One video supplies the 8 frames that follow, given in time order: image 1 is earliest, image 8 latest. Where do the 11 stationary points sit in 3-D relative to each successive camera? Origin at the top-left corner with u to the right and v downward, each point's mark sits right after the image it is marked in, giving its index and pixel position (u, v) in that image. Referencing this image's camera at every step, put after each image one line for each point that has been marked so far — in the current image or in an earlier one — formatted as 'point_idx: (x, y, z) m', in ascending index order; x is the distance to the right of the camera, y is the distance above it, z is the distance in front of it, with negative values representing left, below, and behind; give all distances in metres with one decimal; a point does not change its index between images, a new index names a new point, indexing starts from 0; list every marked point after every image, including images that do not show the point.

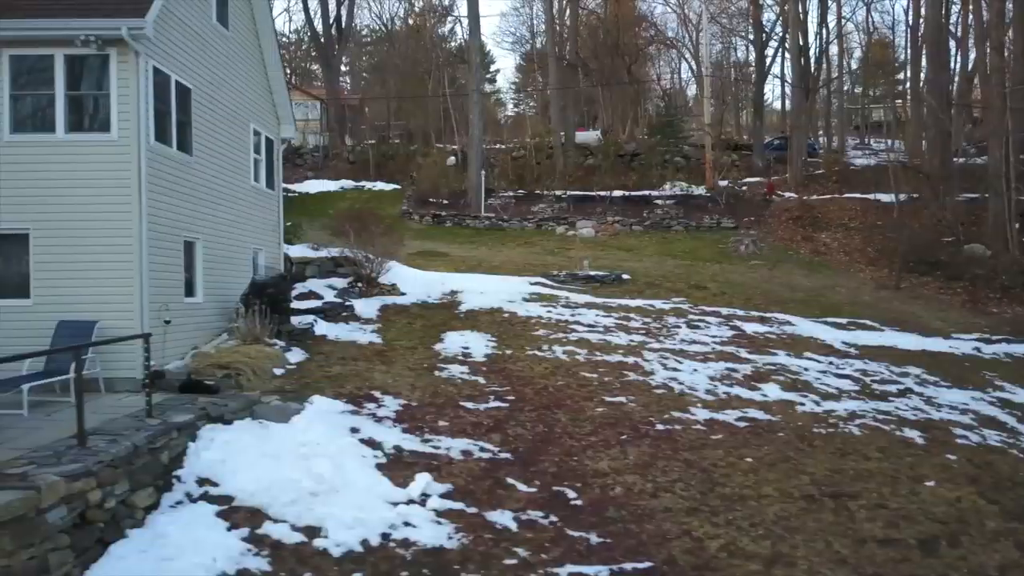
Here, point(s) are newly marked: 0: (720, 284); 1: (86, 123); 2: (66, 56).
0: (+4.7, +0.1, +19.7) m
1: (-5.0, +1.9, +10.2) m
2: (-5.2, +2.7, +10.1) m
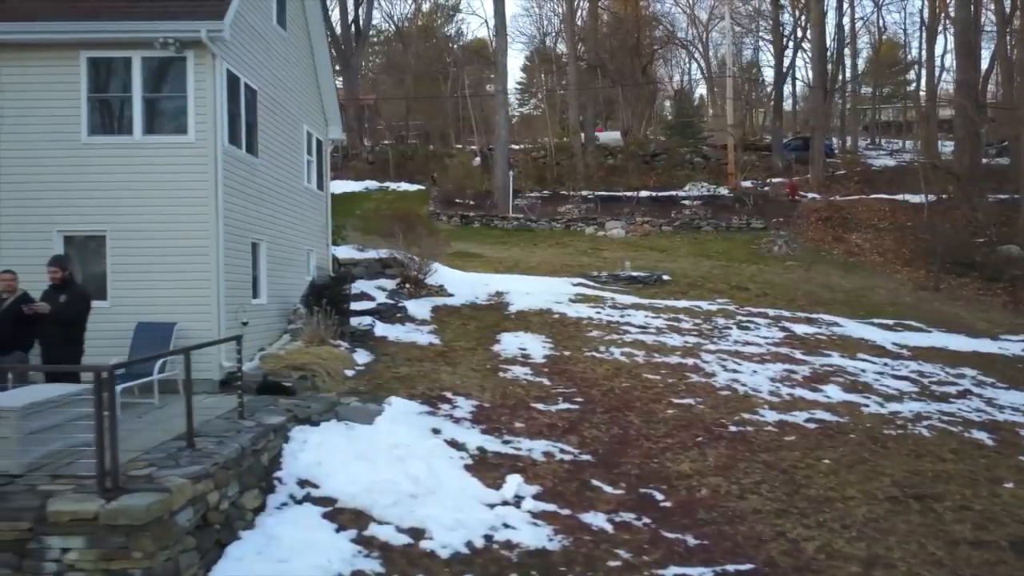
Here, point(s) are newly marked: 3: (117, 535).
0: (+5.6, +0.1, +19.7) m
1: (-4.1, +1.9, +10.2) m
2: (-4.3, +2.7, +10.1) m
3: (-2.5, -1.6, +5.5) m
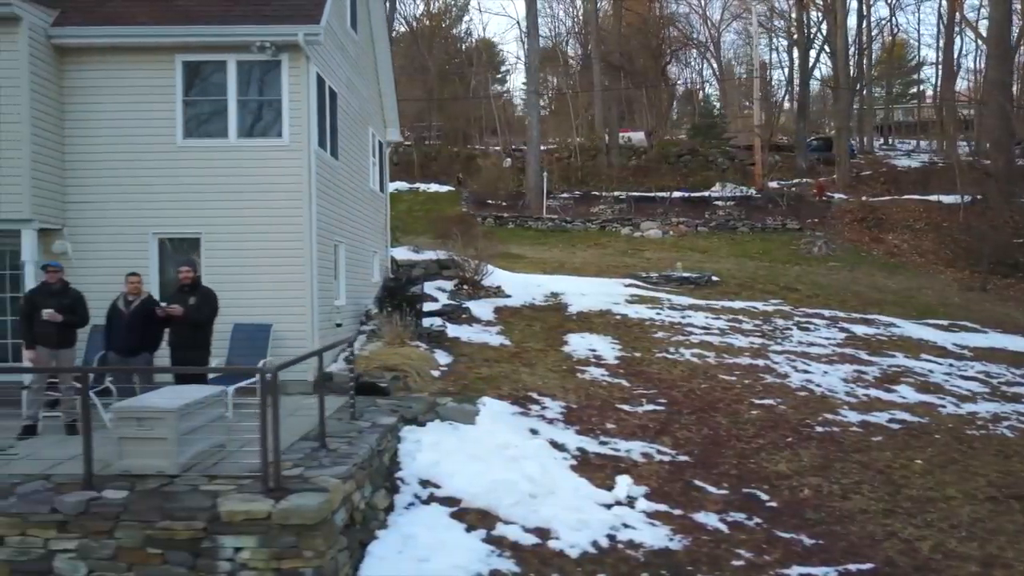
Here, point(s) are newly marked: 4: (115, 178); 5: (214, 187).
0: (+6.7, +0.1, +19.8) m
1: (-3.0, +1.9, +10.3) m
2: (-3.2, +2.6, +10.2) m
3: (-1.4, -1.6, +5.6) m
4: (-4.7, +1.3, +10.2) m
5: (-3.5, +1.2, +10.2) m
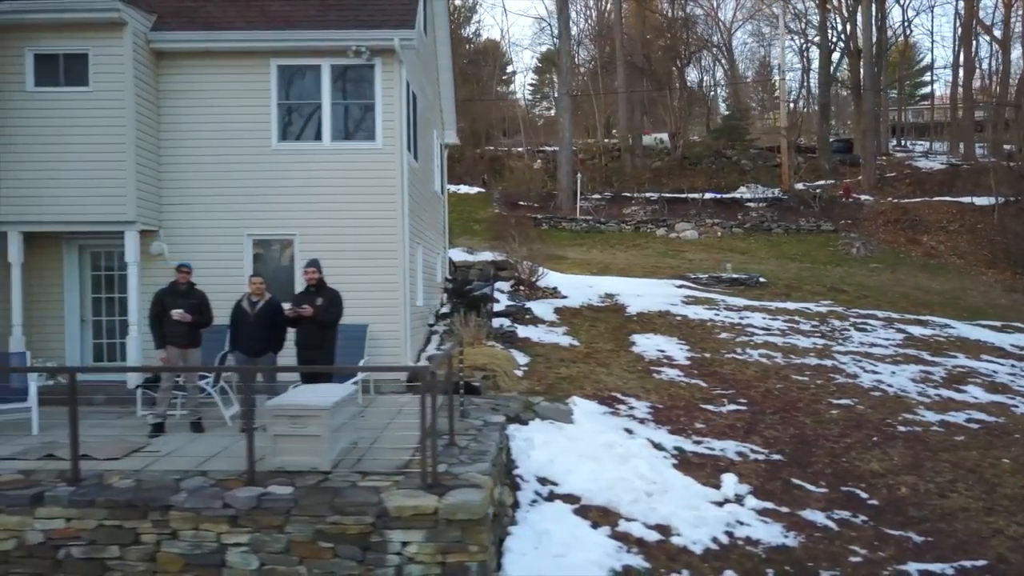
0: (+7.8, 0.0, +19.9) m
1: (-1.9, +1.9, +10.4) m
2: (-2.1, +2.6, +10.4) m
3: (-0.4, -1.6, +5.7) m
4: (-3.6, +1.3, +10.4) m
5: (-2.4, +1.2, +10.4) m
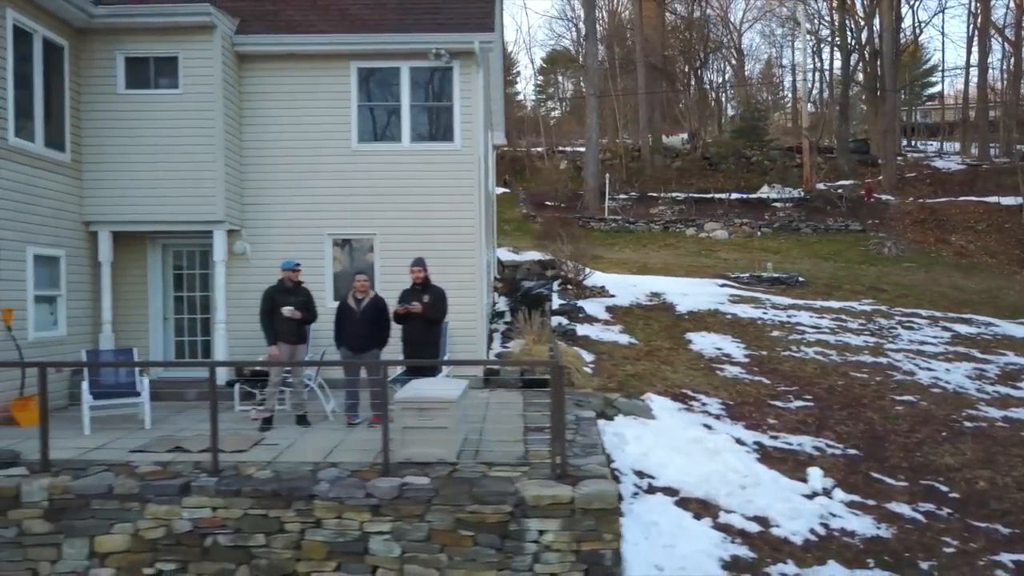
0: (+8.8, +0.1, +20.1) m
1: (-1.0, +1.9, +10.6) m
2: (-1.2, +2.7, +10.6) m
3: (+0.5, -1.6, +5.9) m
4: (-2.7, +1.3, +10.6) m
5: (-1.5, +1.2, +10.6) m
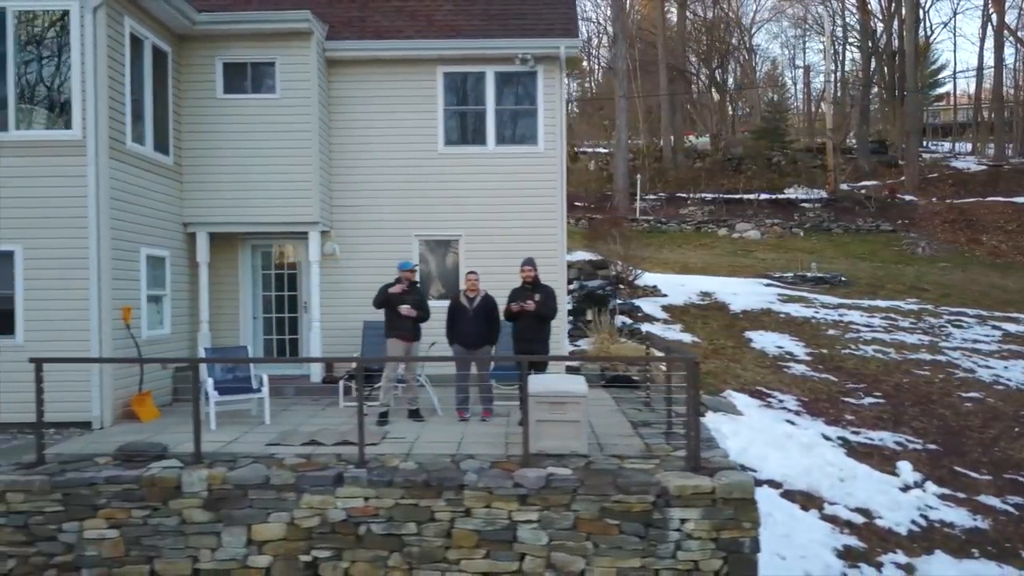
0: (+9.8, +0.1, +20.3) m
1: (0.0, +1.9, +10.9) m
2: (-0.2, +2.7, +10.8) m
3: (+1.5, -1.6, +6.2) m
4: (-1.7, +1.3, +10.8) m
5: (-0.5, +1.2, +10.8) m
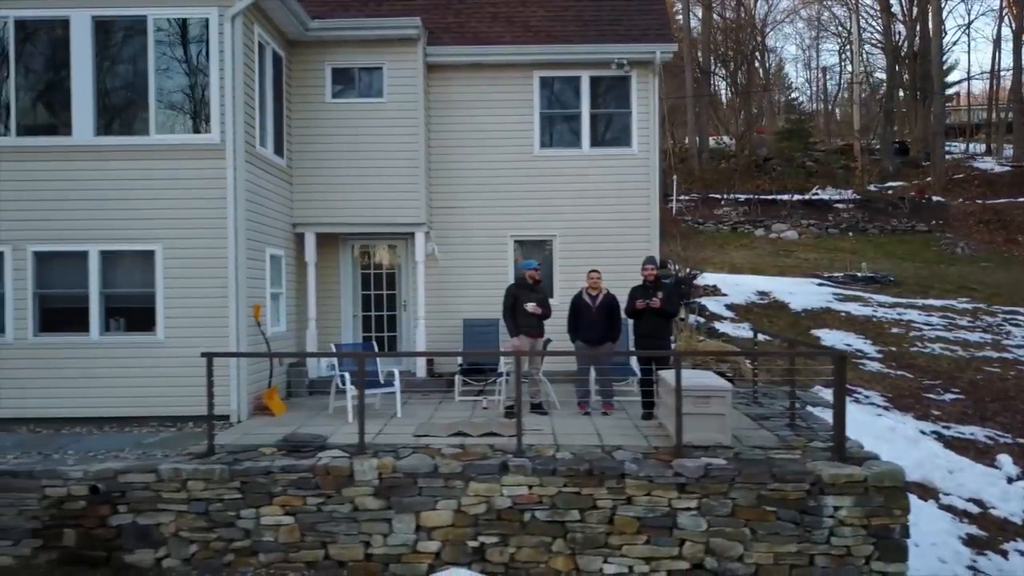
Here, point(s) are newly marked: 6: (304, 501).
0: (+11.0, +0.1, +20.6) m
1: (+1.2, +1.9, +11.2) m
2: (+1.0, +2.7, +11.1) m
3: (+2.7, -1.5, +6.5) m
4: (-0.5, +1.3, +11.1) m
5: (+0.7, +1.2, +11.1) m
6: (-1.6, -1.6, +6.6) m
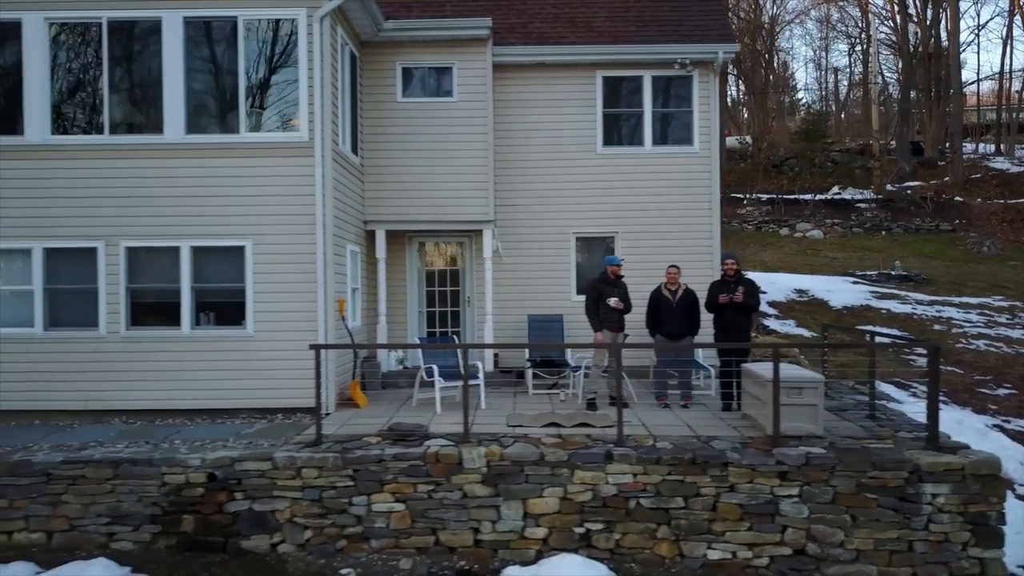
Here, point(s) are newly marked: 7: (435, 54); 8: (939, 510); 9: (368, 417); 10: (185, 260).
0: (+11.9, +0.1, +20.7) m
1: (+2.0, +2.0, +11.4) m
2: (+1.8, +2.7, +11.3) m
3: (+3.5, -1.5, +6.6) m
4: (+0.4, +1.4, +11.3) m
5: (+1.5, +1.3, +11.3) m
6: (-0.7, -1.5, +6.7) m
7: (-0.9, +2.9, +10.6) m
8: (+3.2, -1.7, +6.6) m
9: (-1.4, -1.2, +8.2) m
10: (-3.2, +0.3, +8.6) m
